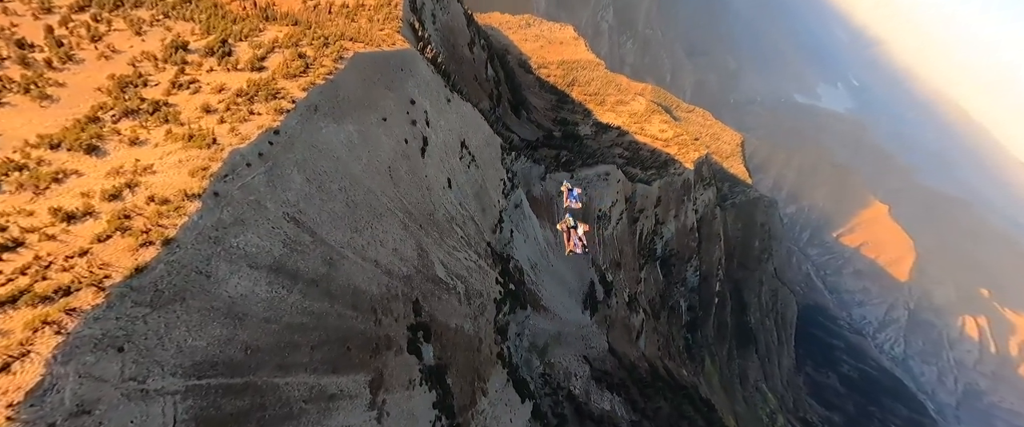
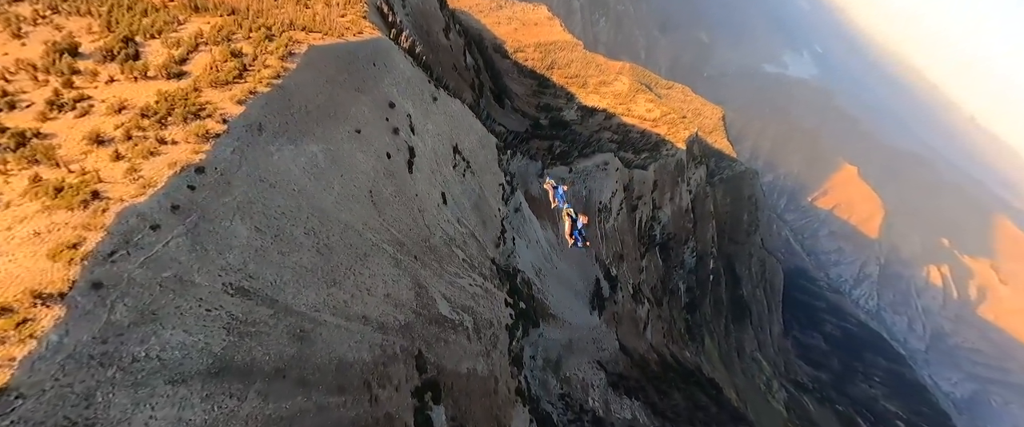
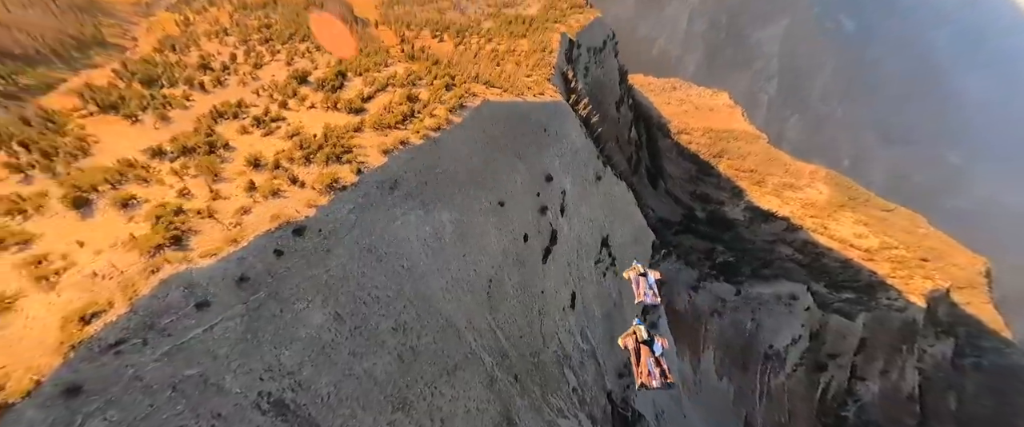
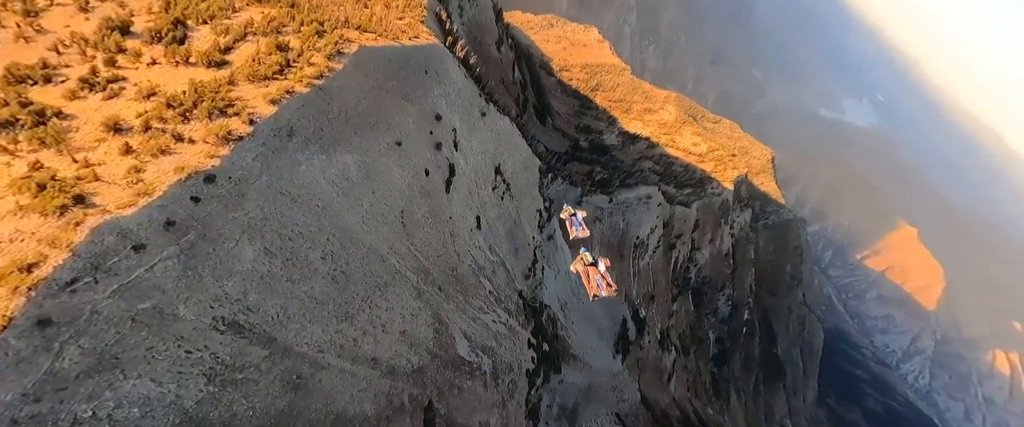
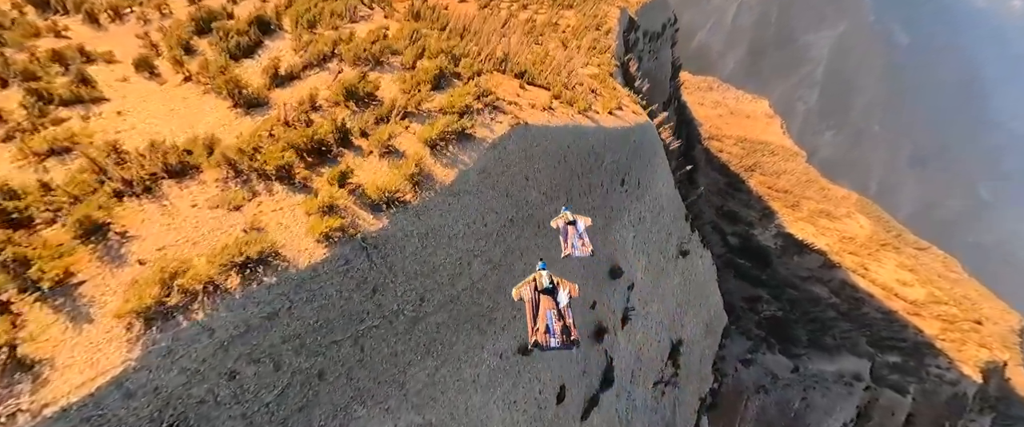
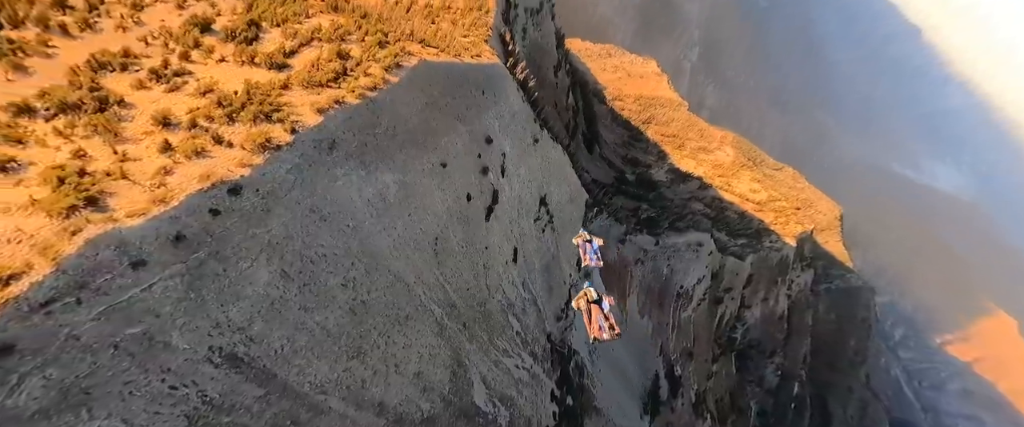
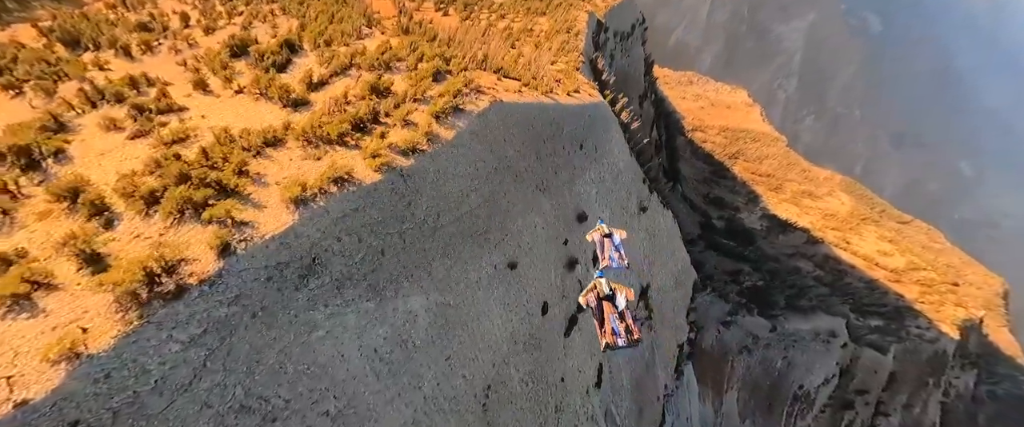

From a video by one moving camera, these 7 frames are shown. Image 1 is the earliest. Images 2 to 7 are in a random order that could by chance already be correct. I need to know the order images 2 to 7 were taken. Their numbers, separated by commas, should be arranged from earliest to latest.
2, 4, 6, 3, 7, 5
